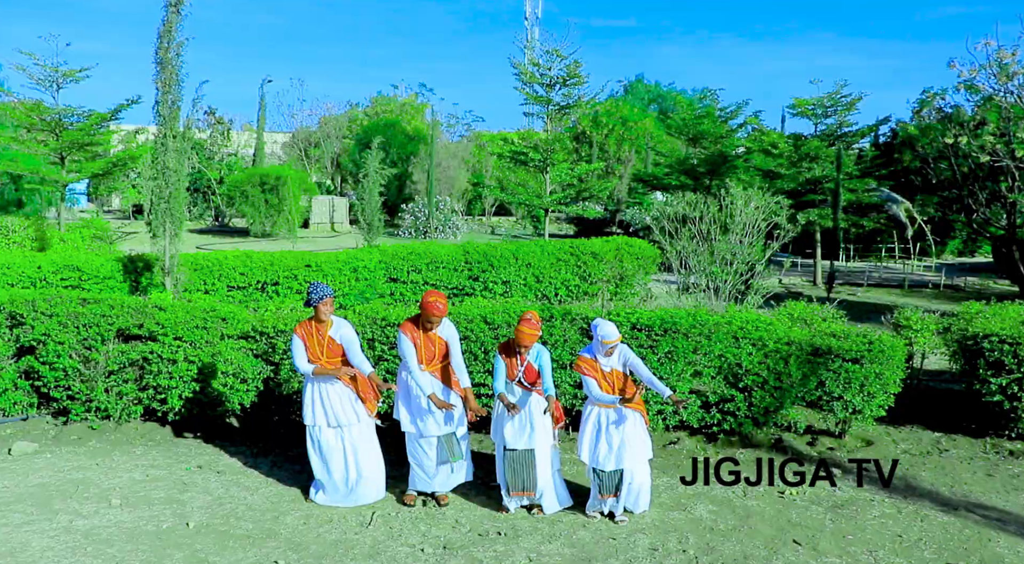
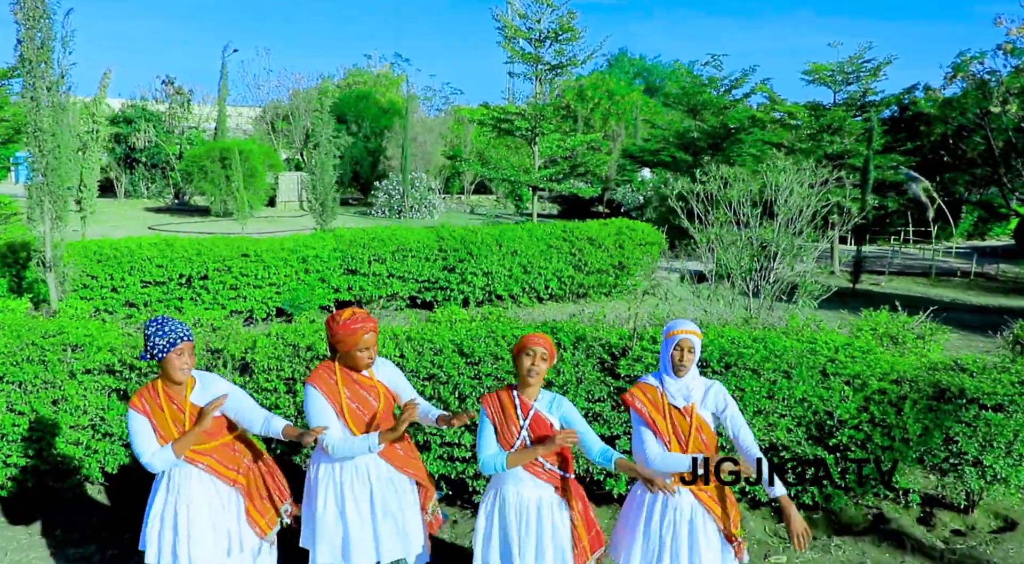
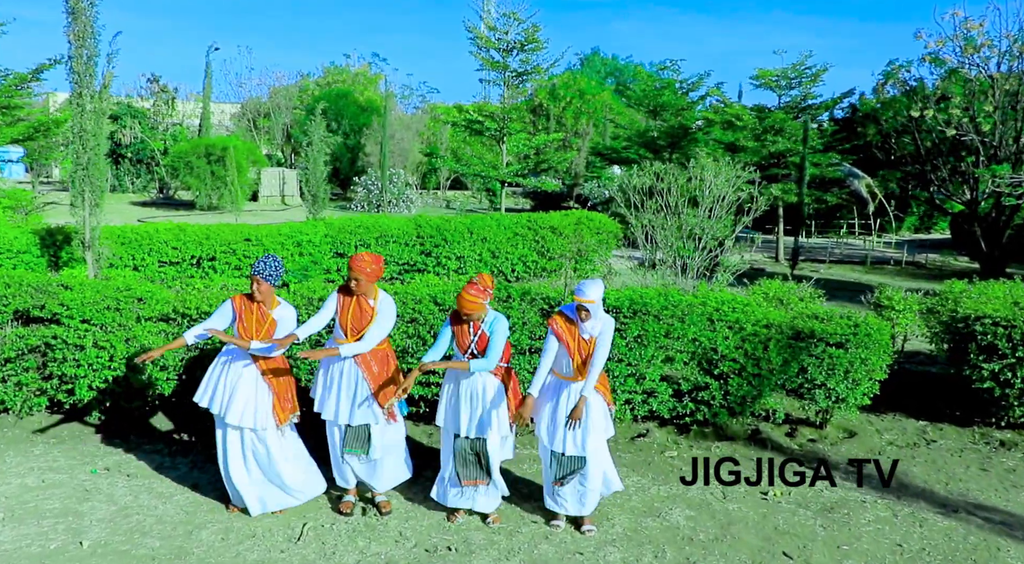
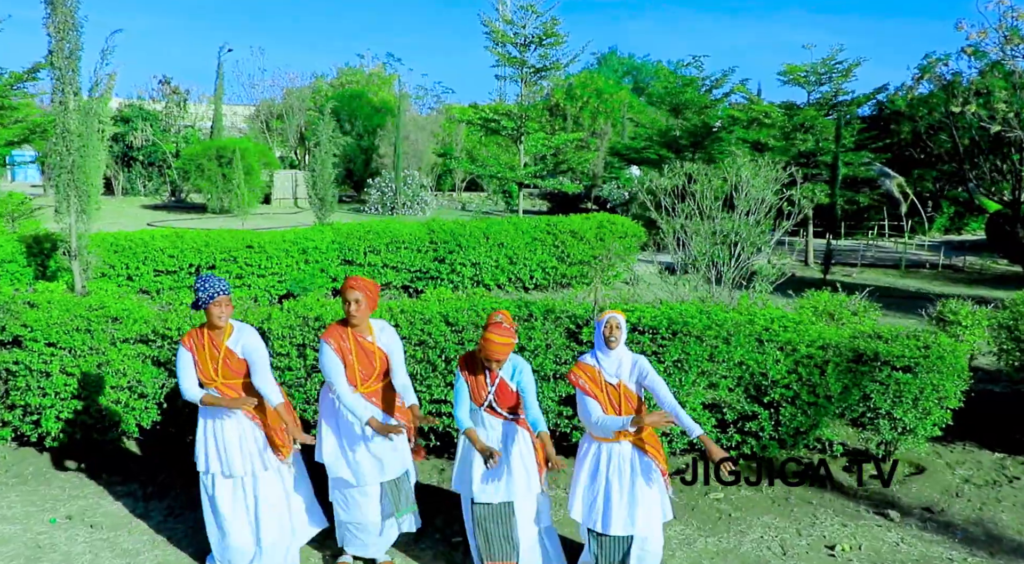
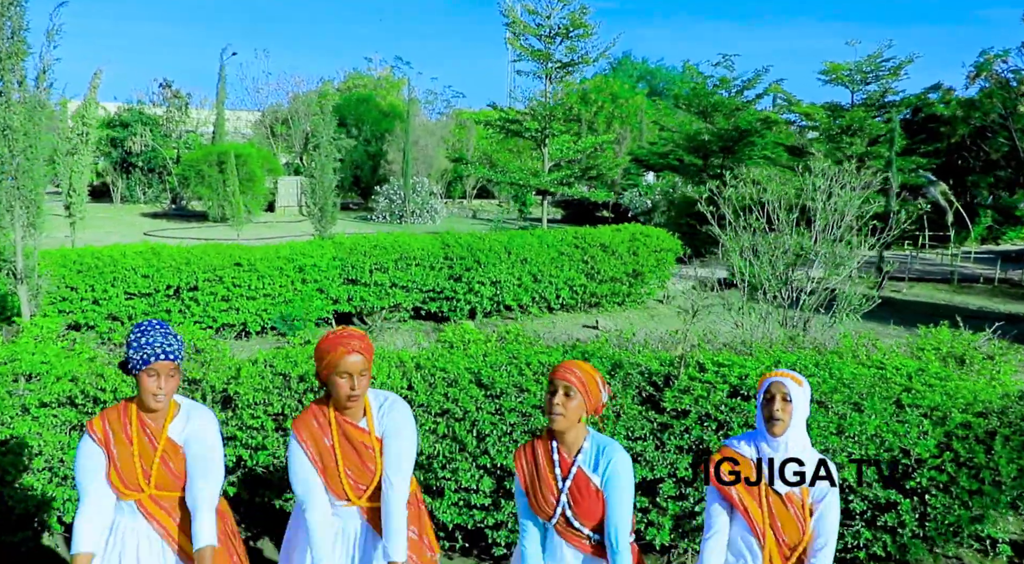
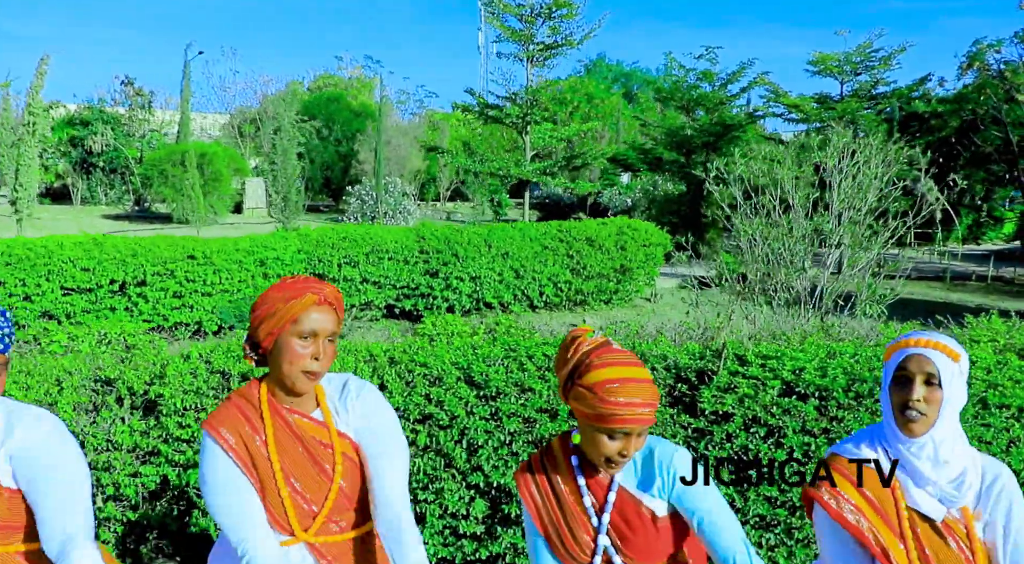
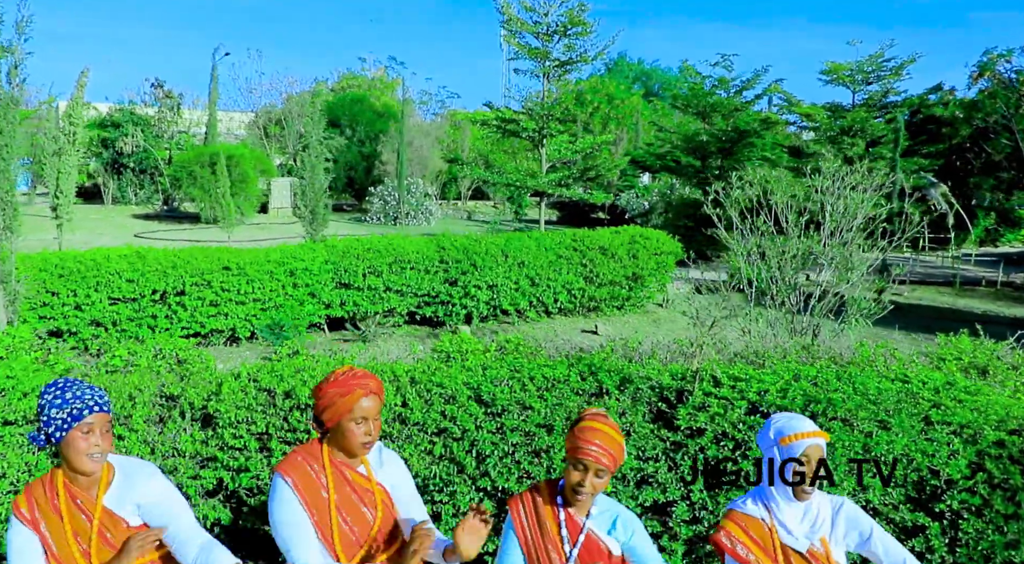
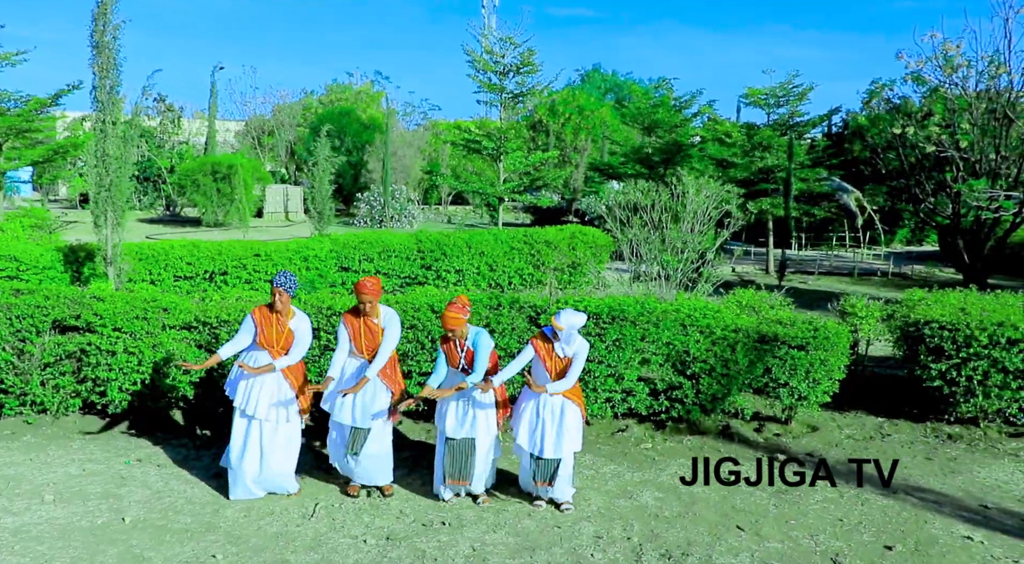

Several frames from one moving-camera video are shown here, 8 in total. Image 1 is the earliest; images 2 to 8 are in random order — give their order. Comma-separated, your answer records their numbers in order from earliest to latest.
8, 3, 4, 2, 5, 7, 6
